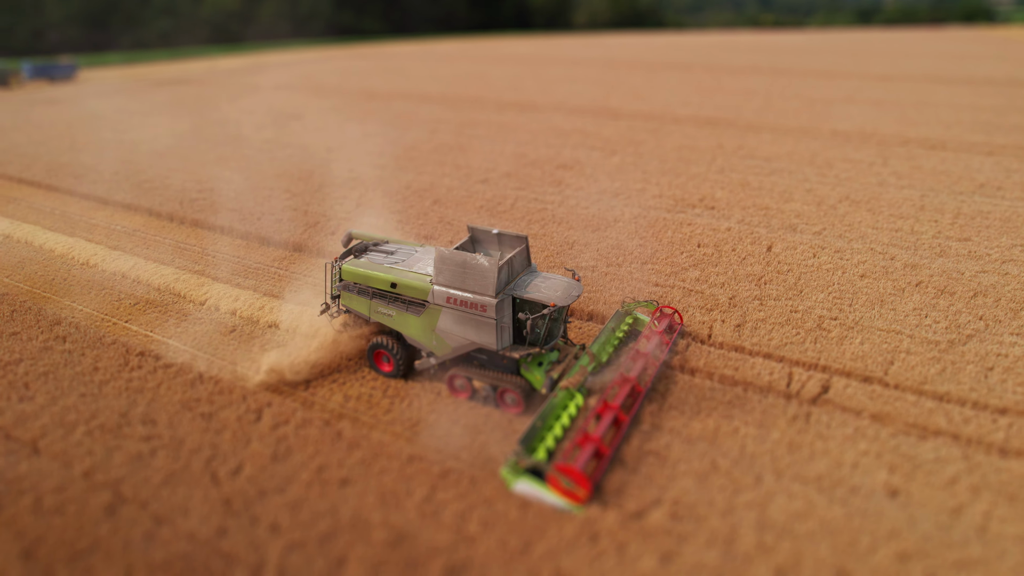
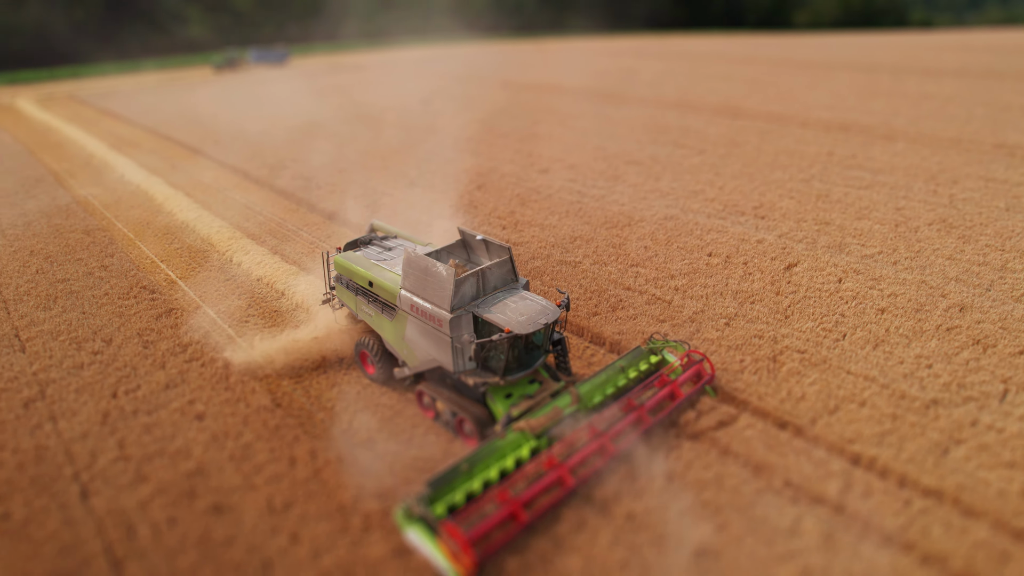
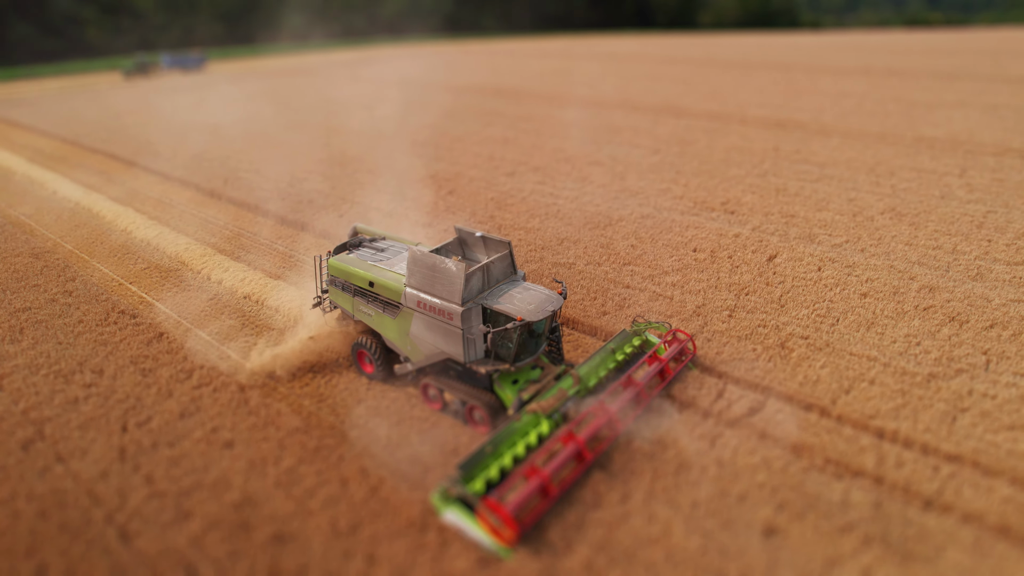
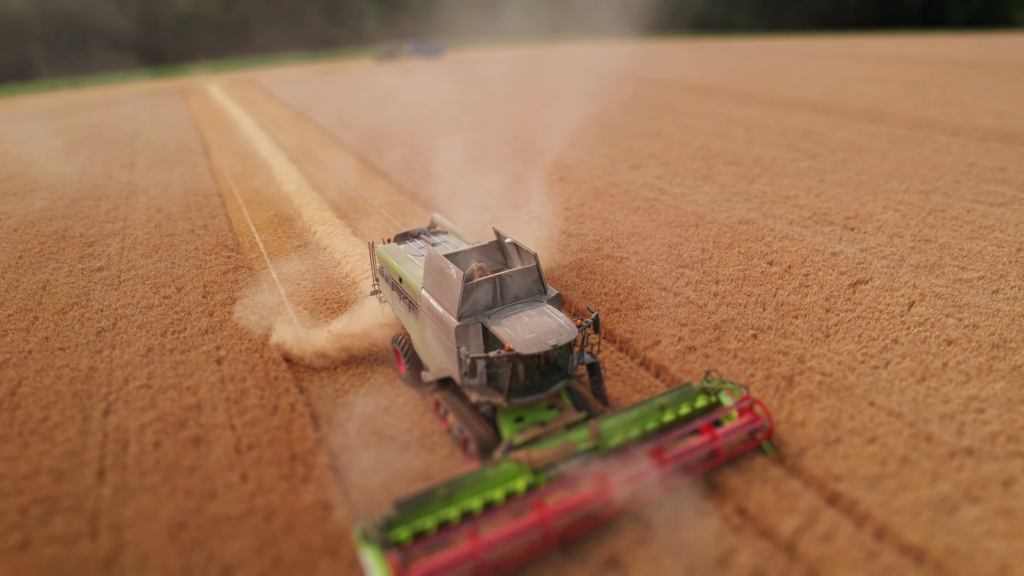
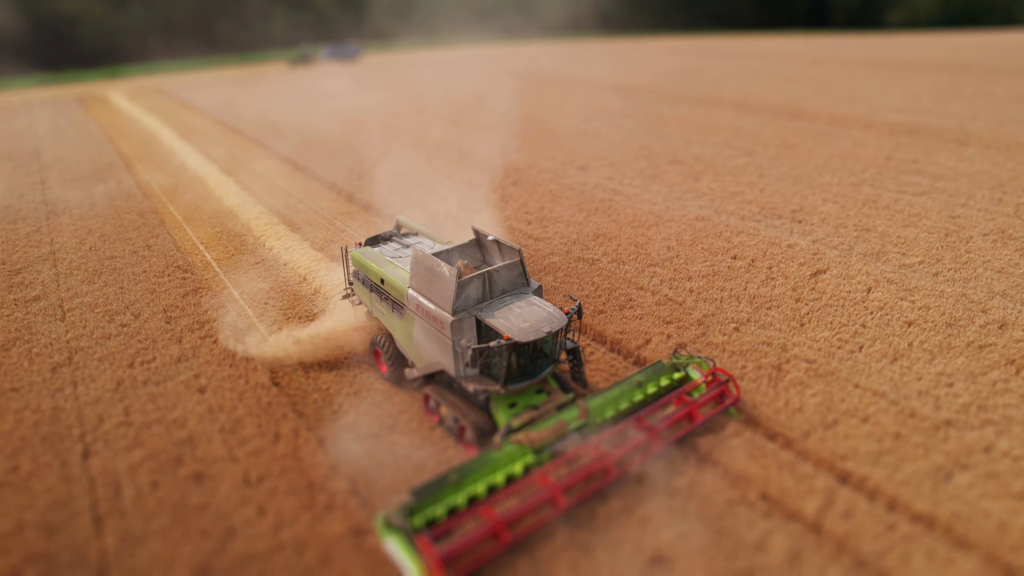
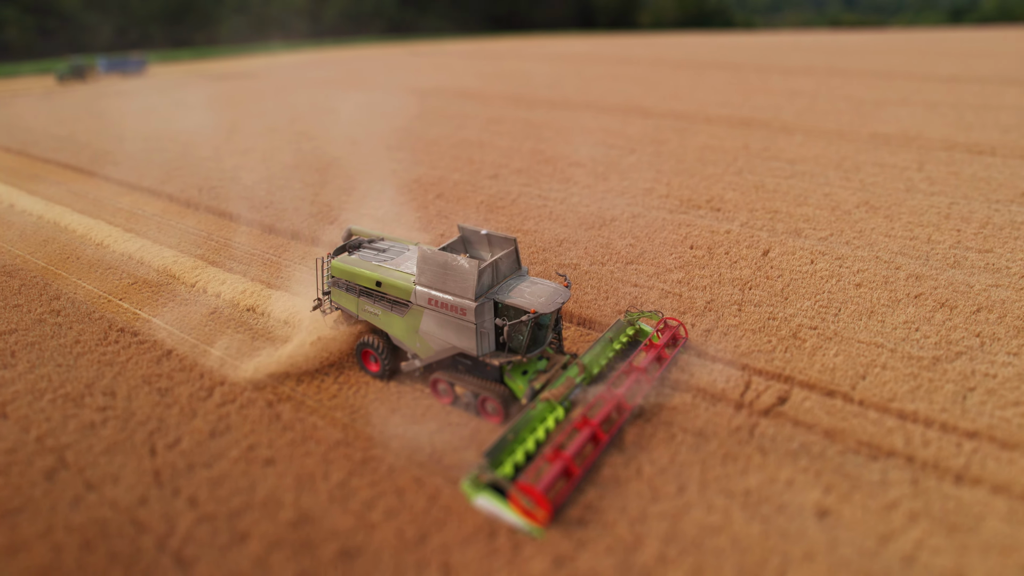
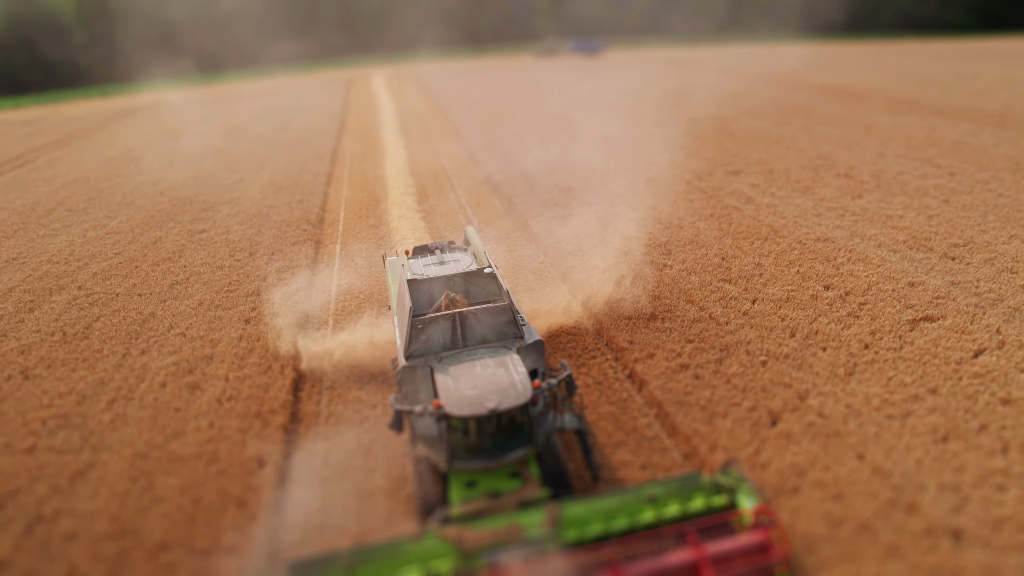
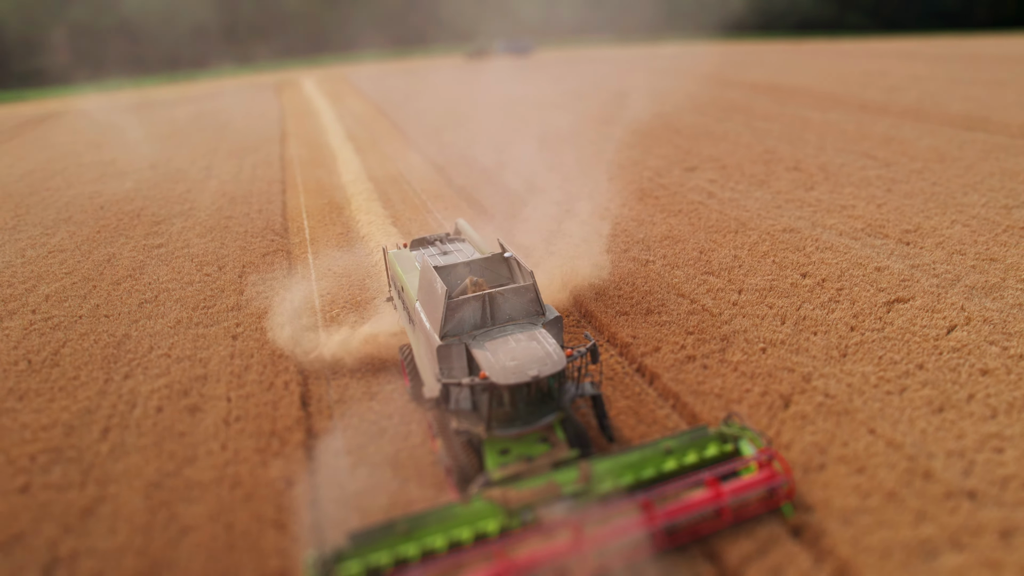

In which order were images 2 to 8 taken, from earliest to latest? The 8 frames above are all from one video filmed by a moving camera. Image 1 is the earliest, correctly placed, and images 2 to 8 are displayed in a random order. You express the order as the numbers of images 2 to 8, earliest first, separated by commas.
6, 3, 2, 5, 4, 8, 7
